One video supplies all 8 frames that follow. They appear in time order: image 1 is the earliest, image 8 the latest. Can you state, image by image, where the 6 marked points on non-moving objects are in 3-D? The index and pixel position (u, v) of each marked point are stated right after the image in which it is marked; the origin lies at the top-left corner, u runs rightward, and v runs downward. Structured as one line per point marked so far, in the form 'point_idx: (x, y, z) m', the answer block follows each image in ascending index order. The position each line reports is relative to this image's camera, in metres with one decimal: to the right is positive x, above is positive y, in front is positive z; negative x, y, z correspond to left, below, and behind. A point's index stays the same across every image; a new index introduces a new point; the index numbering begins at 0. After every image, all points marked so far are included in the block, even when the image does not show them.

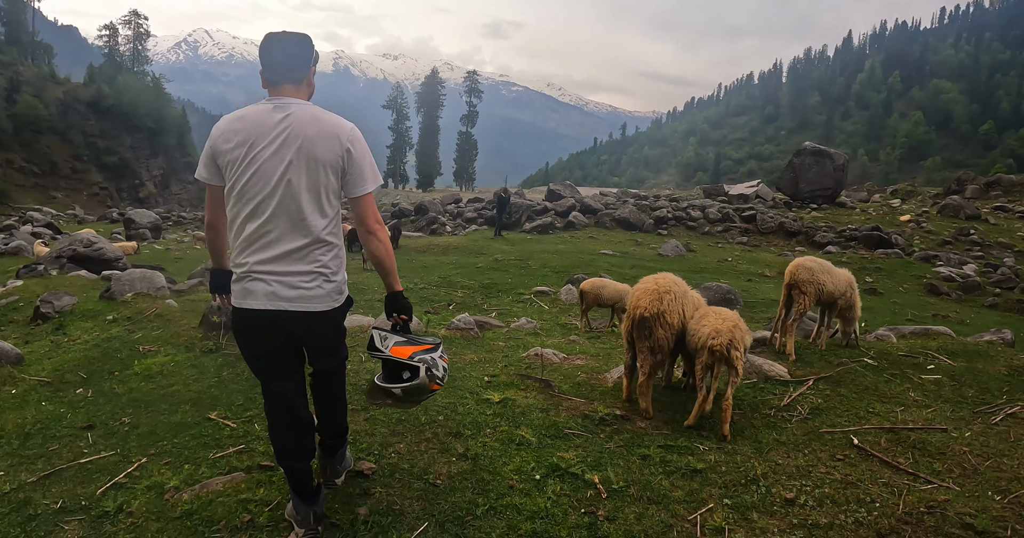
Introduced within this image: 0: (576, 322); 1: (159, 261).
0: (+2.1, -1.8, +18.9) m
1: (-12.1, +0.4, +19.0) m
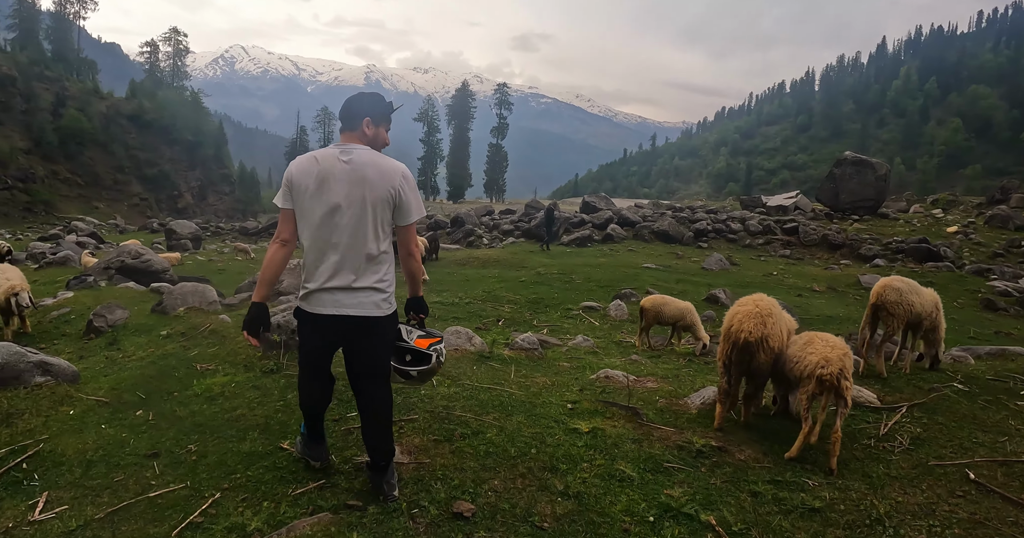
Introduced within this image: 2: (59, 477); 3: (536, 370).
0: (+3.9, -2.3, +18.0) m
1: (-10.3, -0.1, +18.7) m
2: (-5.0, -2.2, +6.1) m
3: (+0.5, -2.0, +11.0) m
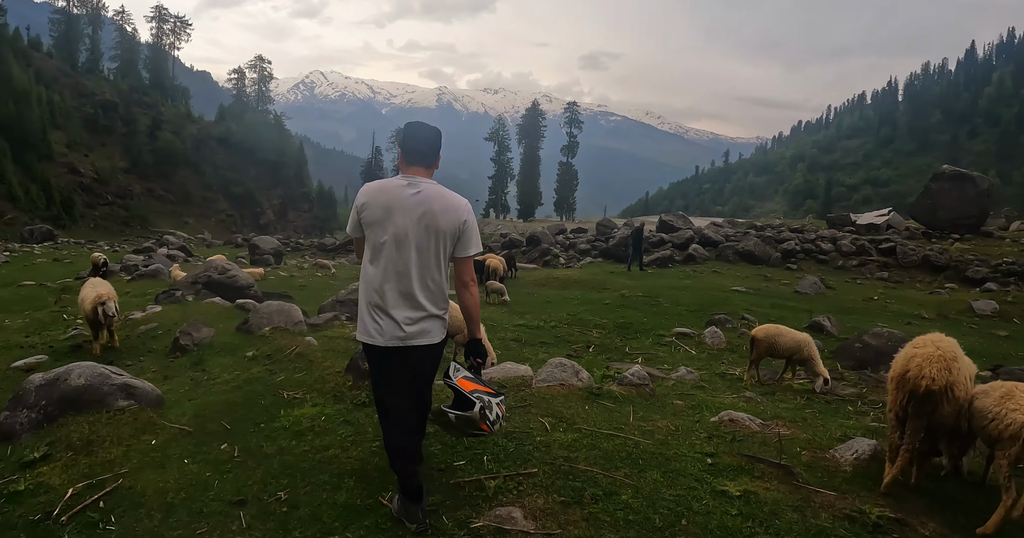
0: (+6.6, -3.0, +16.1) m
1: (-7.4, -0.6, +18.5) m
2: (-3.5, -2.4, +5.2) m
3: (+2.4, -2.4, +9.5) m
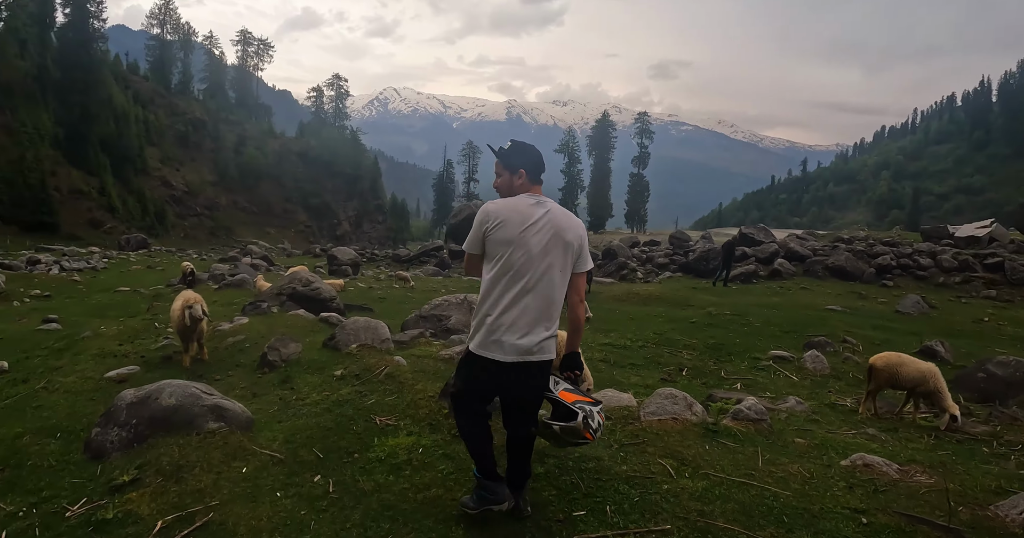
0: (+8.9, -3.5, +14.3) m
1: (-4.8, -1.0, +18.3) m
2: (-2.4, -2.5, +4.7) m
3: (+4.0, -2.7, +8.3) m
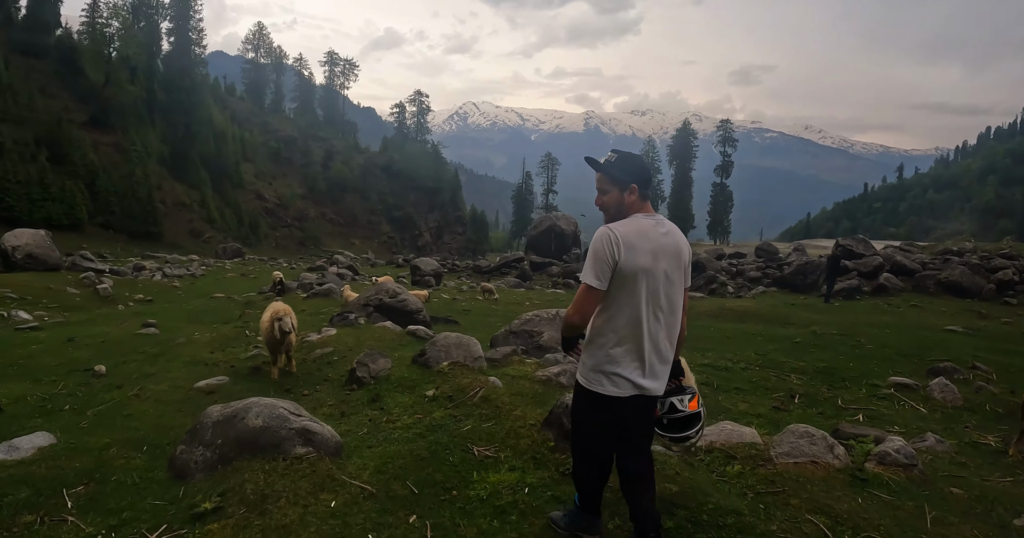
0: (+11.0, -3.9, +12.2) m
1: (-2.0, -1.4, +17.9) m
2: (-1.5, -2.6, +4.1) m
3: (+5.4, -2.9, +6.8) m
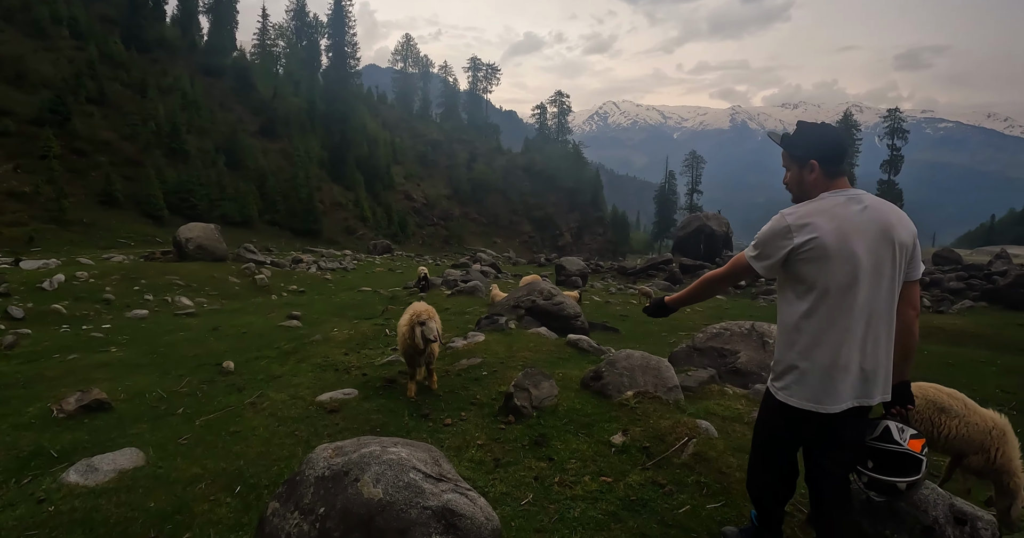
0: (+13.7, -4.1, +7.1) m
1: (+2.5, -1.3, +15.8) m
2: (-0.2, -2.5, +2.2) m
3: (+7.1, -3.0, +3.2) m
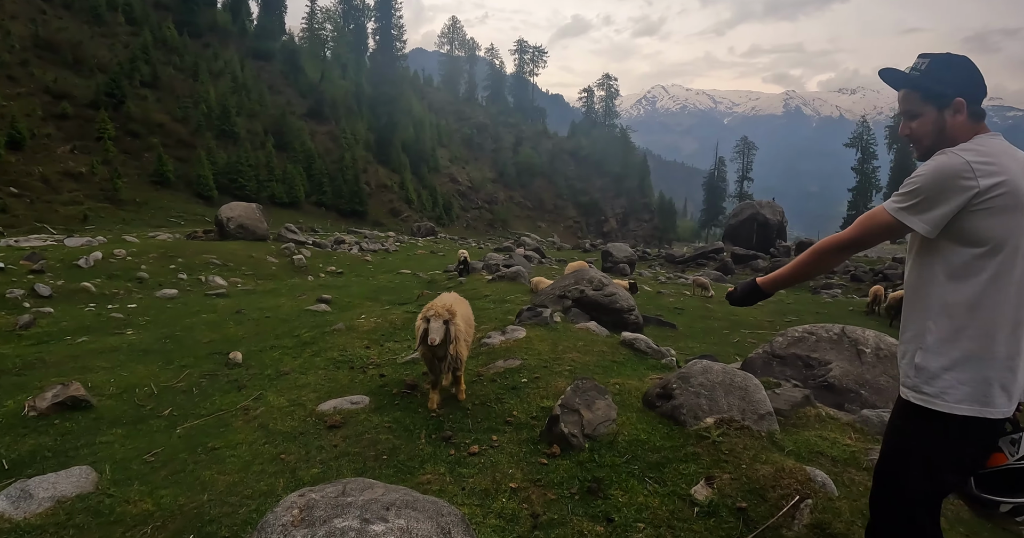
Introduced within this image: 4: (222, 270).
0: (+14.1, -4.3, +5.0) m
1: (+3.7, -1.0, +14.4) m
2: (-0.1, -2.4, +1.1) m
3: (+7.2, -3.1, +1.6) m
4: (-9.3, 0.0, +17.7) m
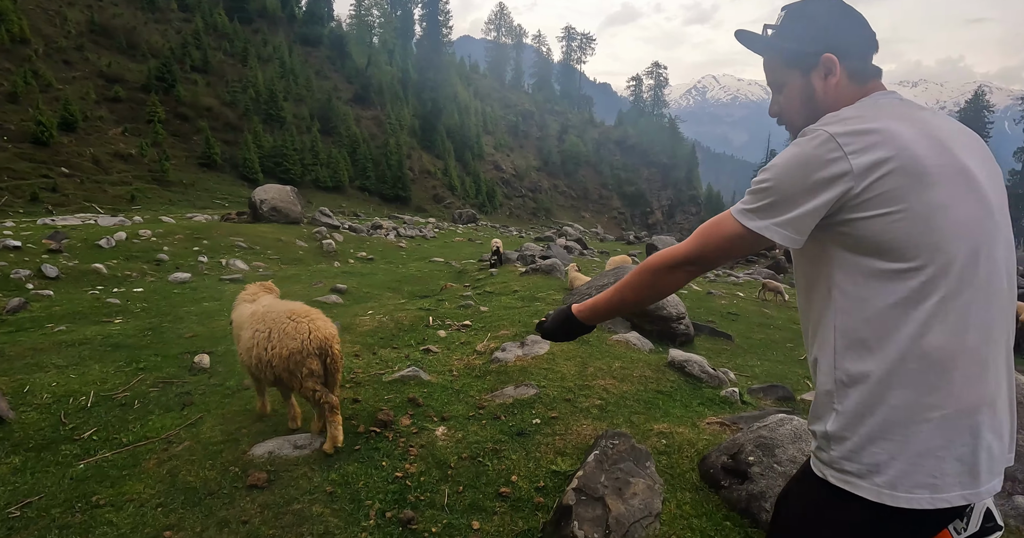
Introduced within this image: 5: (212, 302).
0: (+14.0, -4.7, +2.7) m
1: (+4.4, -1.0, +12.8) m
2: (-0.5, -2.5, -0.2) m
3: (+6.9, -3.4, -0.2) m
4: (-8.2, +0.5, +17.0) m
5: (-5.6, -0.6, +10.3) m
